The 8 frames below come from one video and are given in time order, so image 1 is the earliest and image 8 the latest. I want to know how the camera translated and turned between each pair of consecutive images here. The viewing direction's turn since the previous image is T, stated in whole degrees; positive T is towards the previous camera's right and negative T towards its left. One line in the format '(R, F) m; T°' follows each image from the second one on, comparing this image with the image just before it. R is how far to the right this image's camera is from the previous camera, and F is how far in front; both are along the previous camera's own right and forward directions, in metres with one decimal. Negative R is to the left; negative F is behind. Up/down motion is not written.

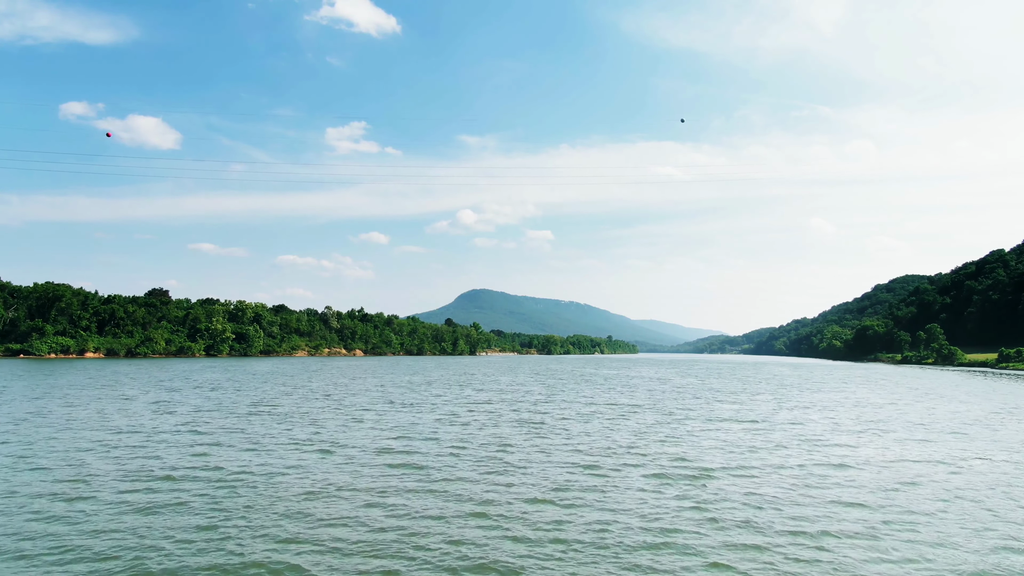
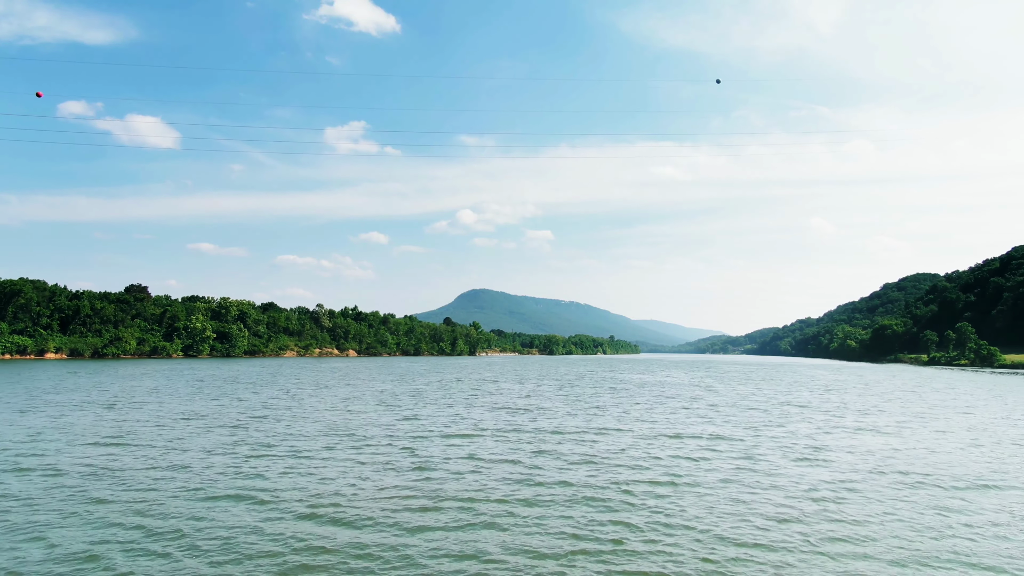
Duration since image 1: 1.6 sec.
(-0.7, +10.3) m; 0°
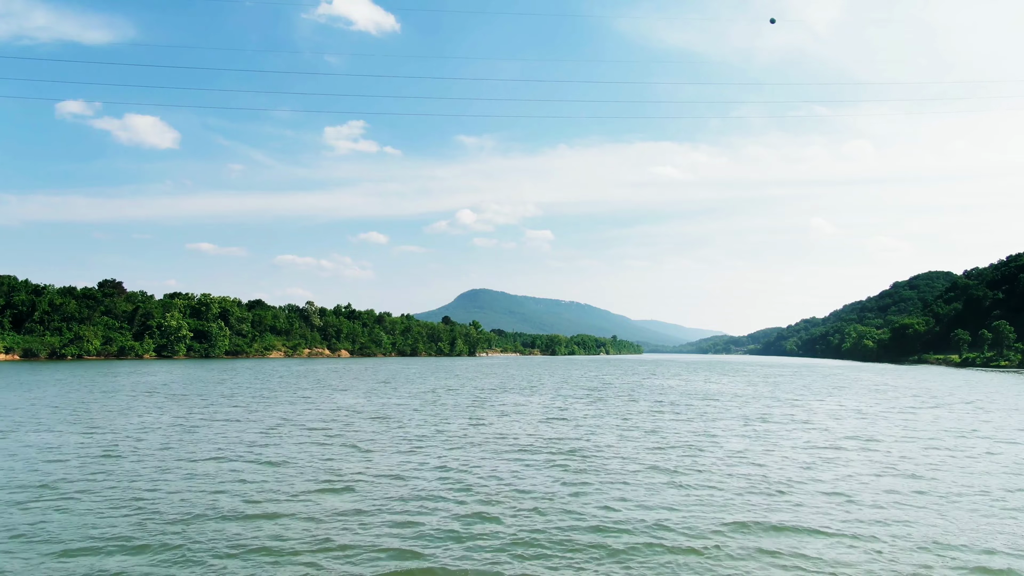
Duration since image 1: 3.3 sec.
(-0.8, +10.9) m; 0°
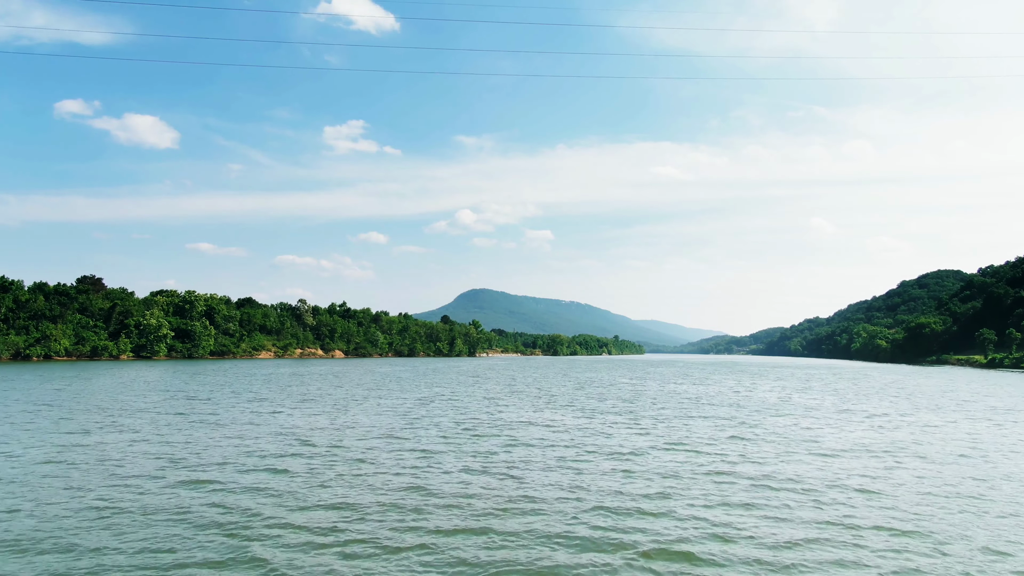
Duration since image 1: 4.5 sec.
(-0.6, +7.7) m; 0°
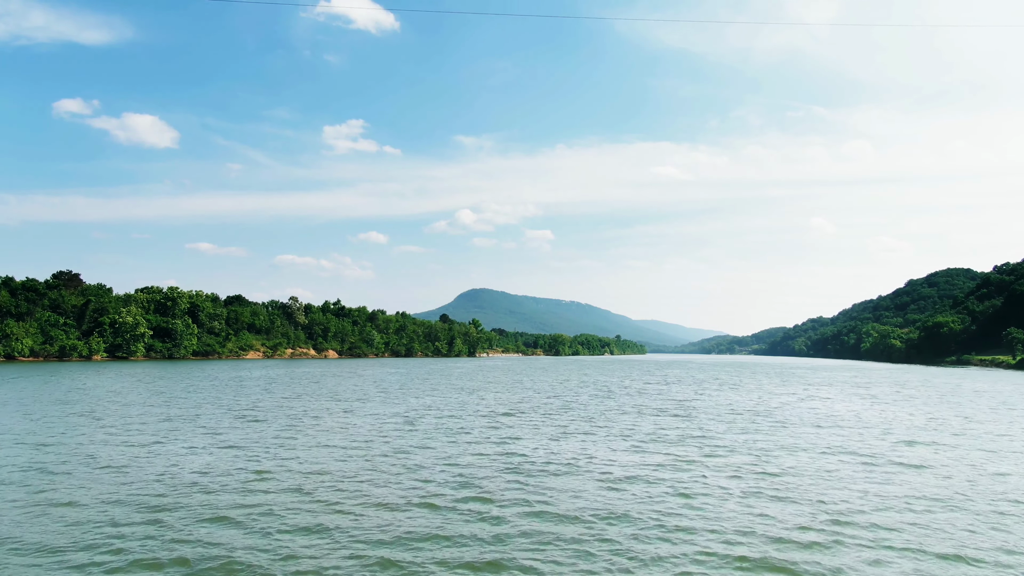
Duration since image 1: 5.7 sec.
(-0.6, +7.7) m; 0°
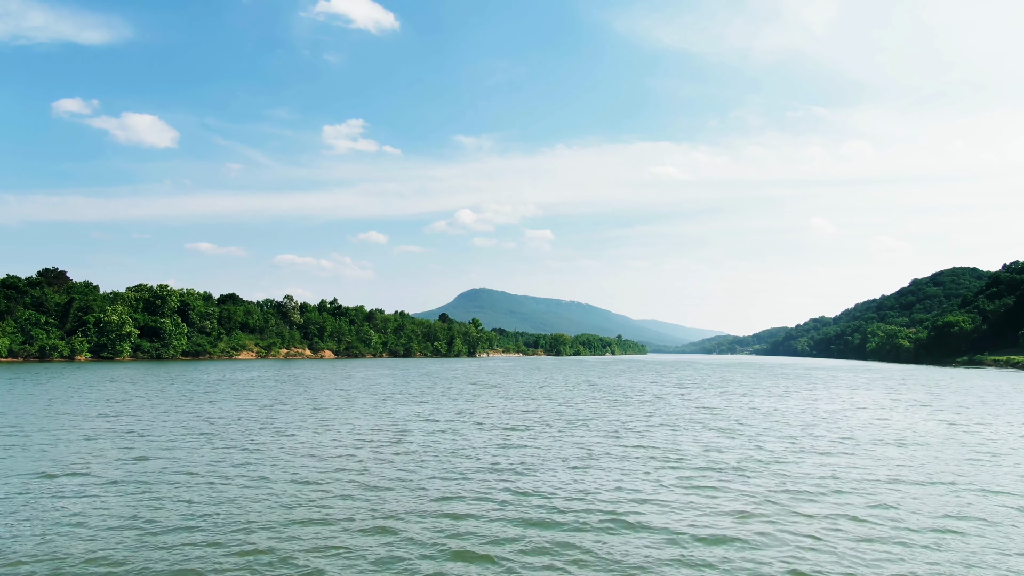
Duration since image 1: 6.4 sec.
(-0.3, +4.2) m; 0°
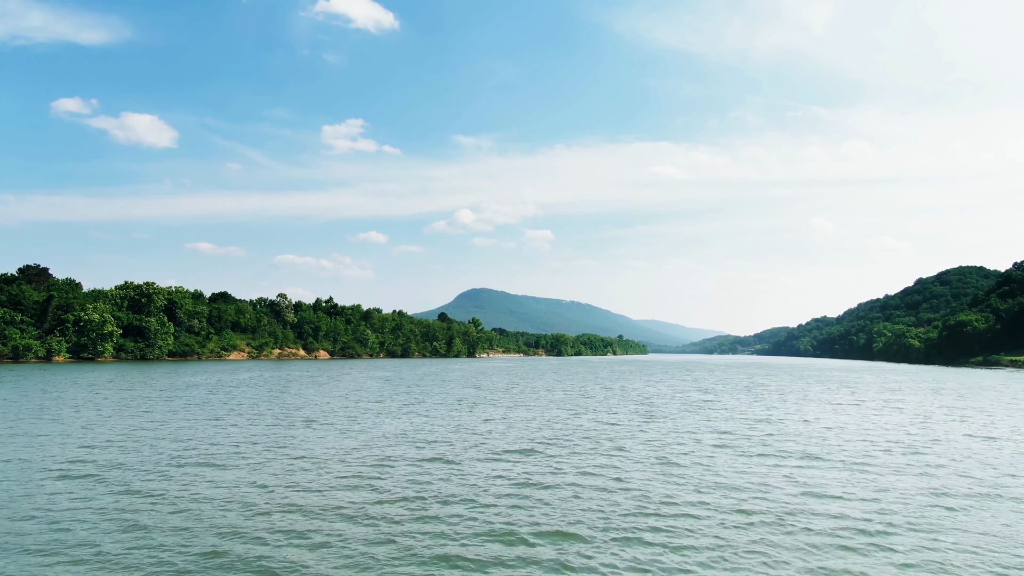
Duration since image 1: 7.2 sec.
(-0.4, +5.0) m; 0°
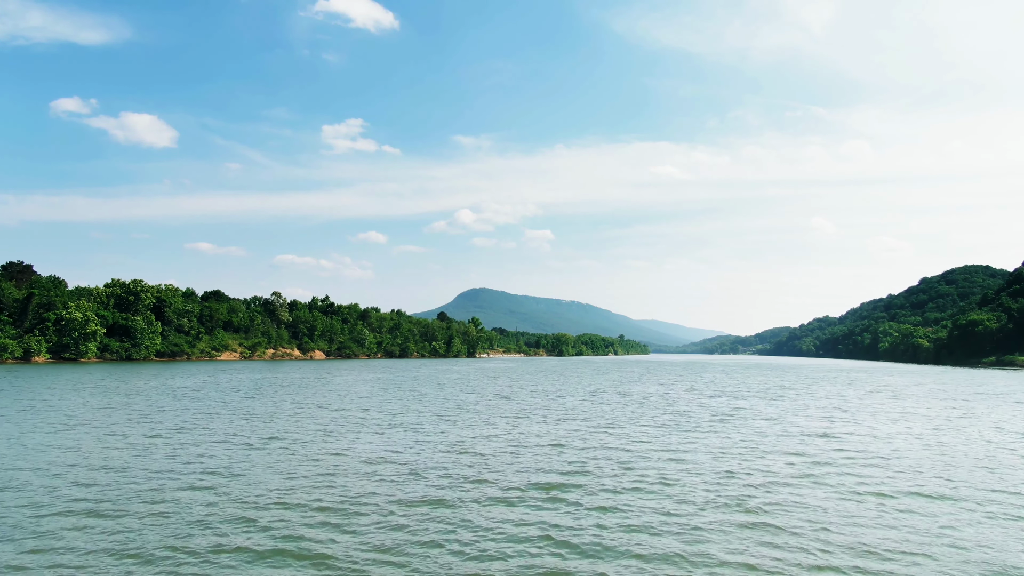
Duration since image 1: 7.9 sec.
(-0.4, +4.3) m; 0°
